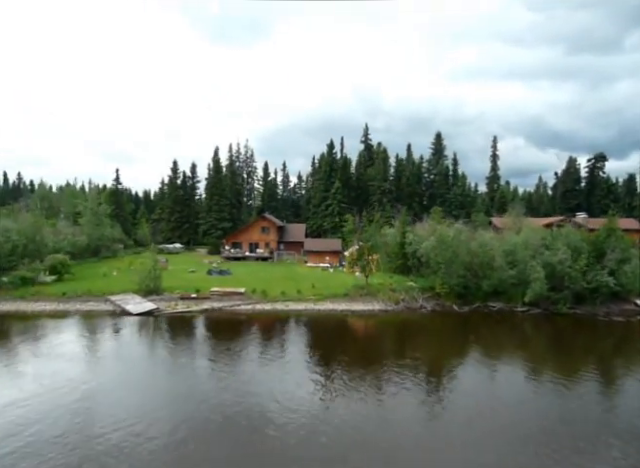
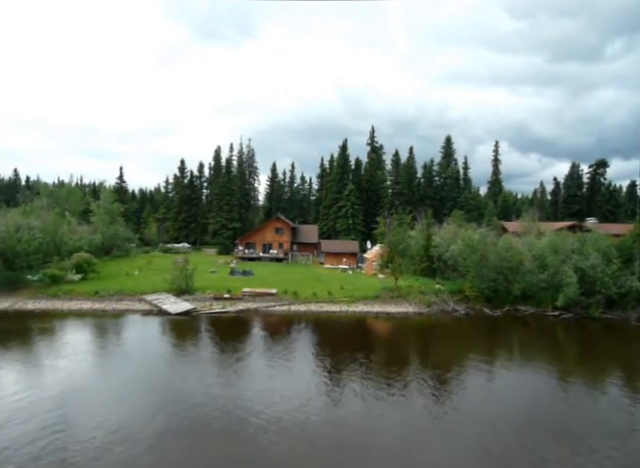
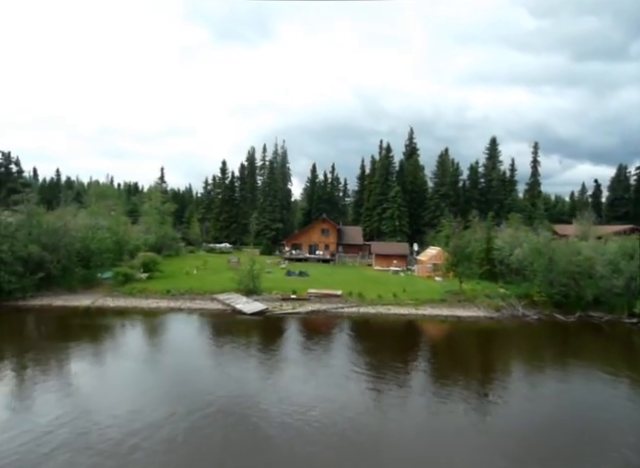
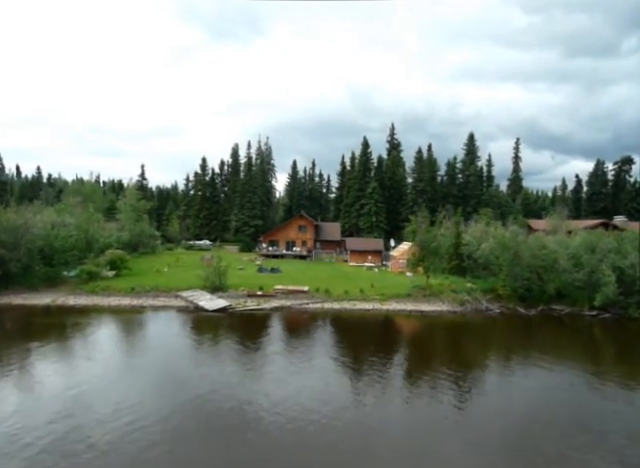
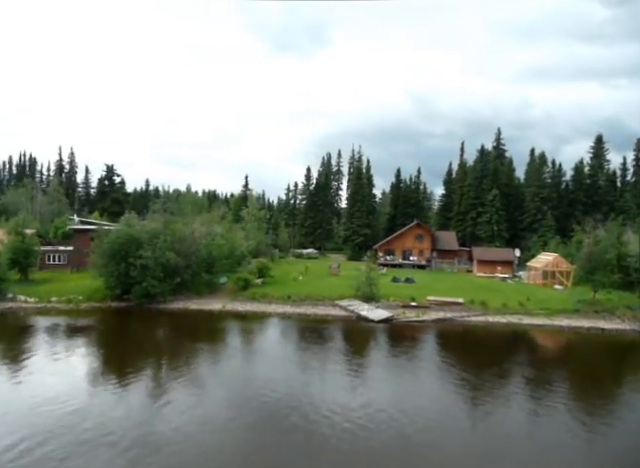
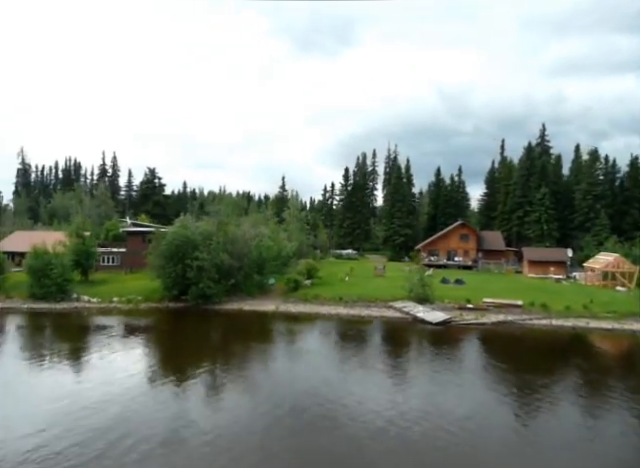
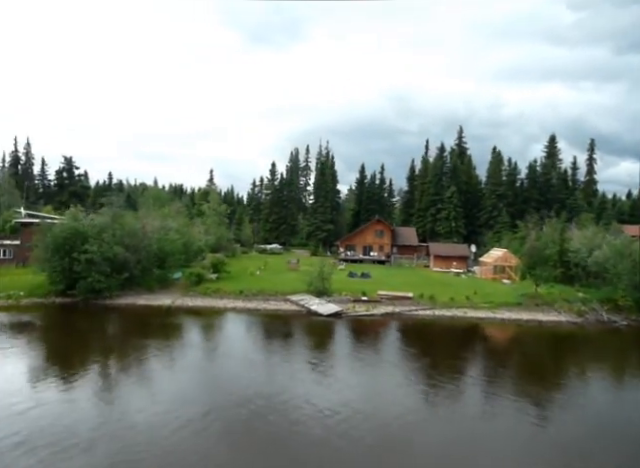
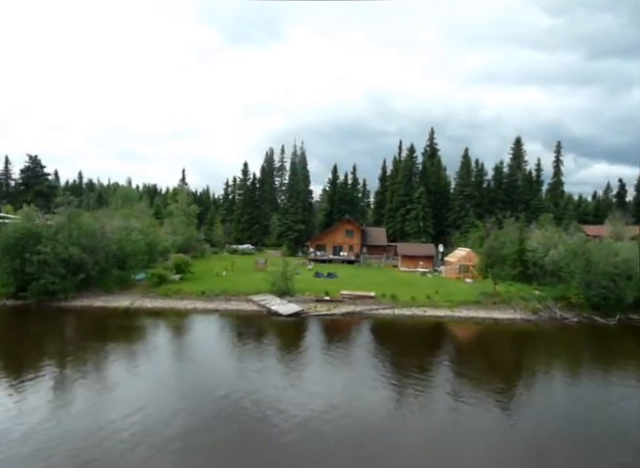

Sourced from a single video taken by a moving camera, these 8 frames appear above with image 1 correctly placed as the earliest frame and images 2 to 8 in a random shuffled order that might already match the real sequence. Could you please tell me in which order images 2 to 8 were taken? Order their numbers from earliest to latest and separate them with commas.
2, 4, 3, 8, 7, 5, 6
